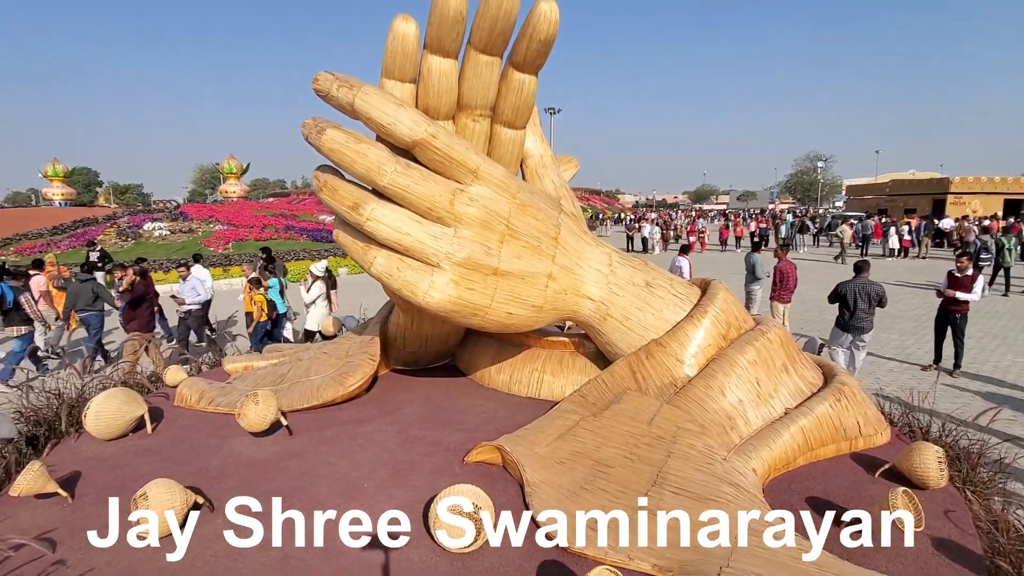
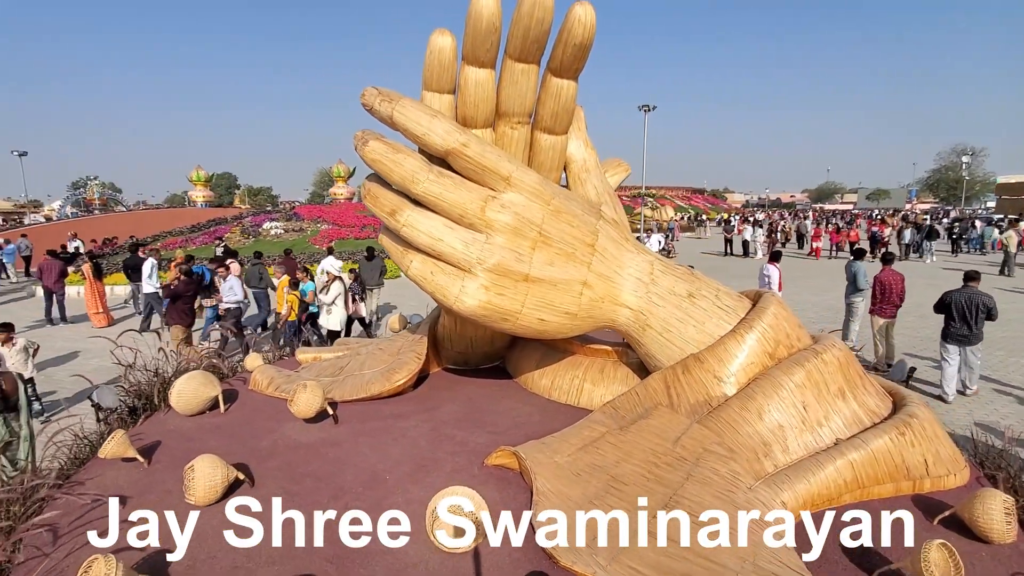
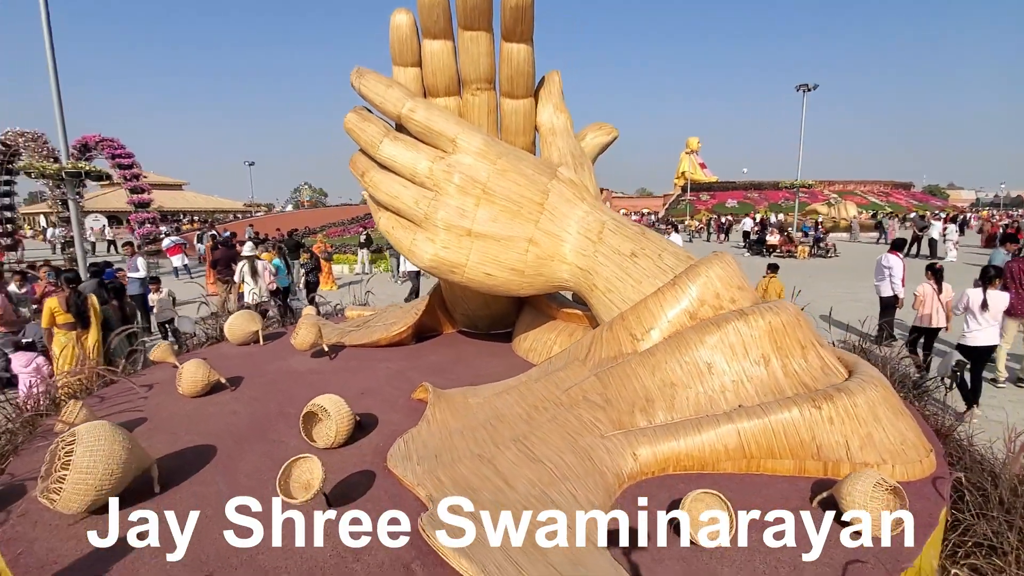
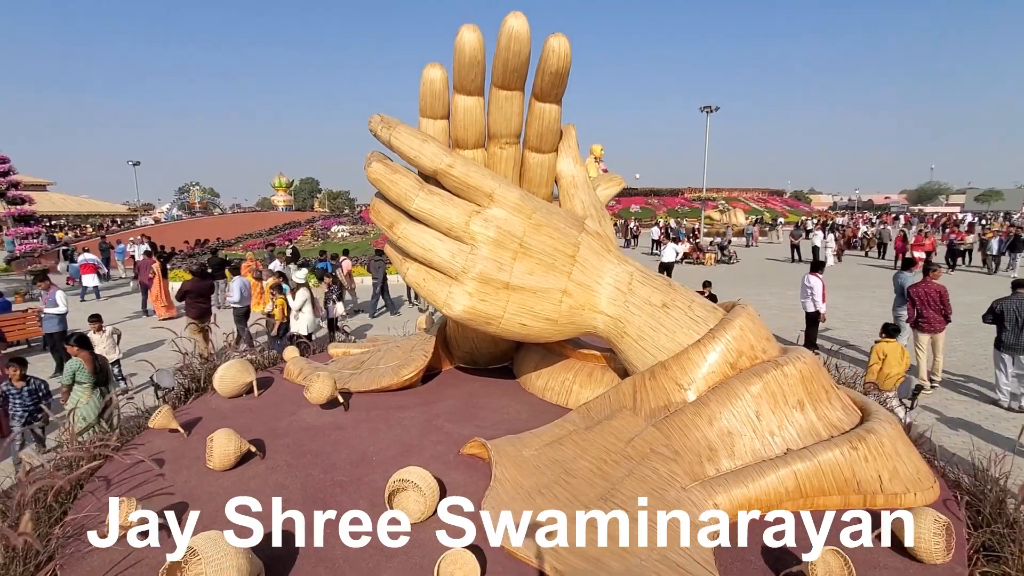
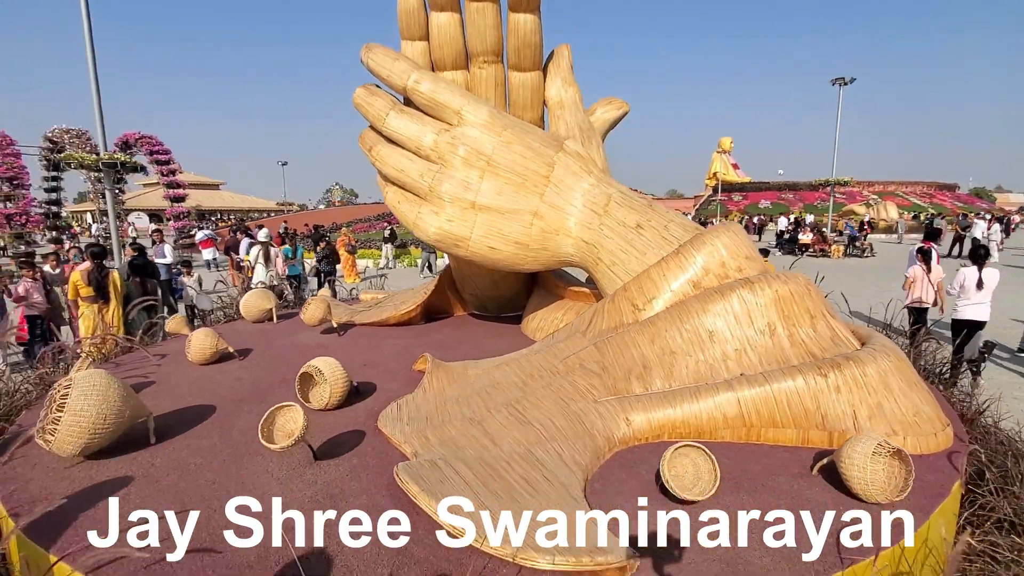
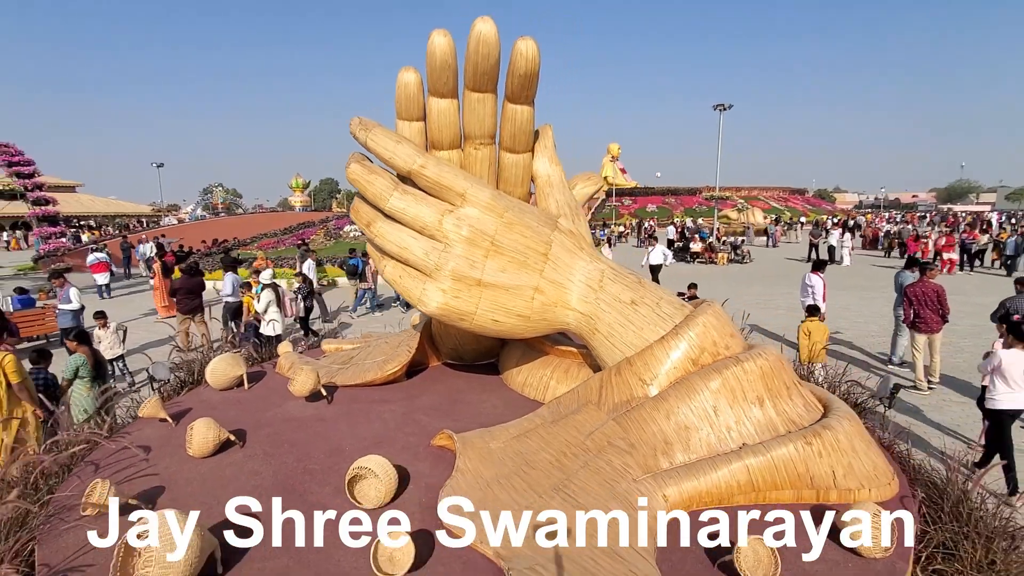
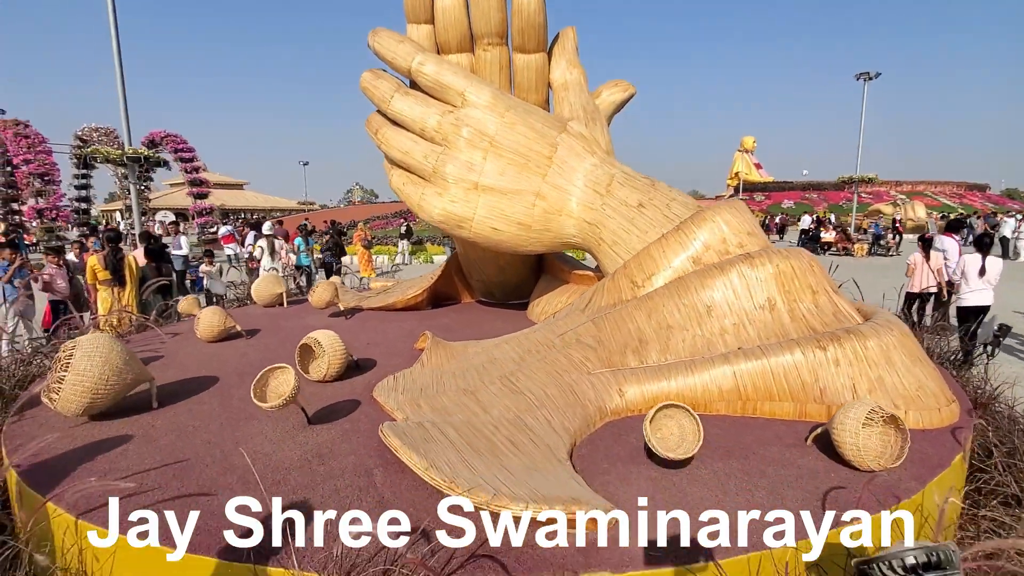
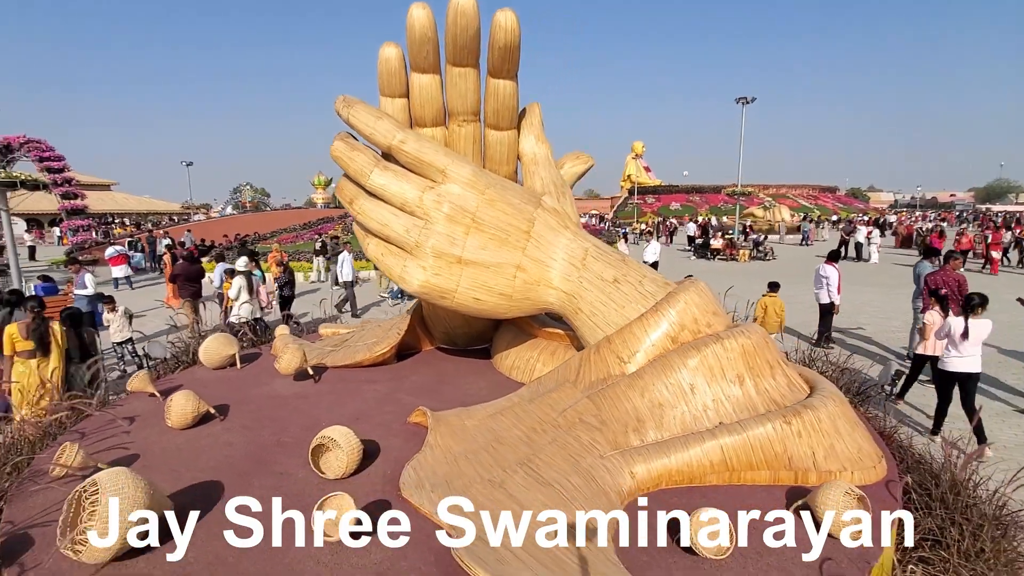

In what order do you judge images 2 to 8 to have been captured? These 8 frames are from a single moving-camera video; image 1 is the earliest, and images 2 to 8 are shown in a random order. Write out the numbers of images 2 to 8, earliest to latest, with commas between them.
2, 4, 6, 8, 3, 5, 7
